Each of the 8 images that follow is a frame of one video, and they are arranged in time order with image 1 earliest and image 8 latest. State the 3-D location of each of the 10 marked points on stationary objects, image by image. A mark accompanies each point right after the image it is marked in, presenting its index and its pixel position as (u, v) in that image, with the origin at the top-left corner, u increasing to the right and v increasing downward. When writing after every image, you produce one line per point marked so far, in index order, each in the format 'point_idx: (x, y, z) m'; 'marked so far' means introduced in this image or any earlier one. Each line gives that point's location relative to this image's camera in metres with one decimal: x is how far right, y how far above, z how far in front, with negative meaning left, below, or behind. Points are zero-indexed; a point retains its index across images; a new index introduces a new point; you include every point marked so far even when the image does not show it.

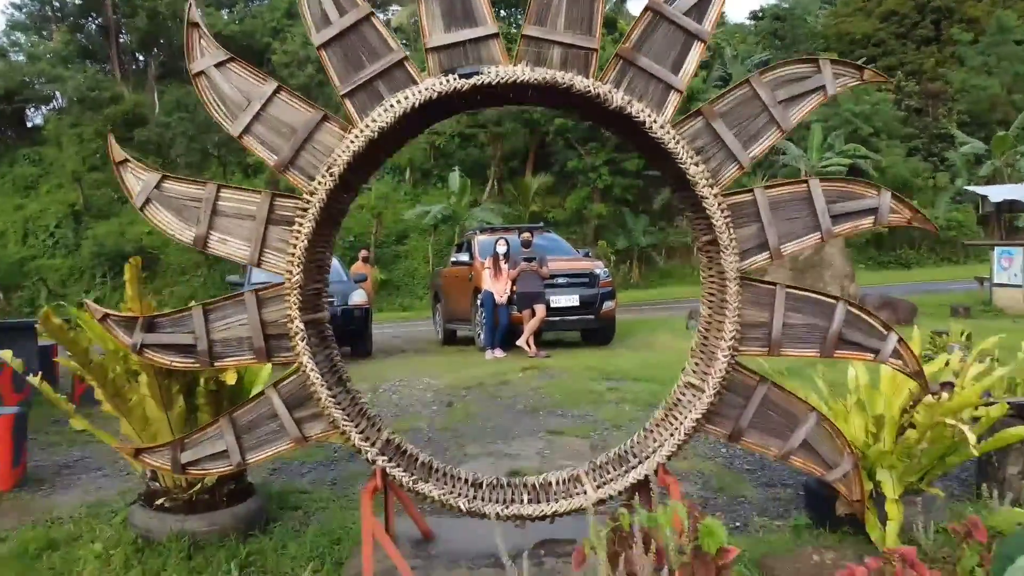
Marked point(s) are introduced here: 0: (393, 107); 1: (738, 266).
0: (-0.2, +0.3, +2.0) m
1: (+0.3, 0.0, +2.0) m
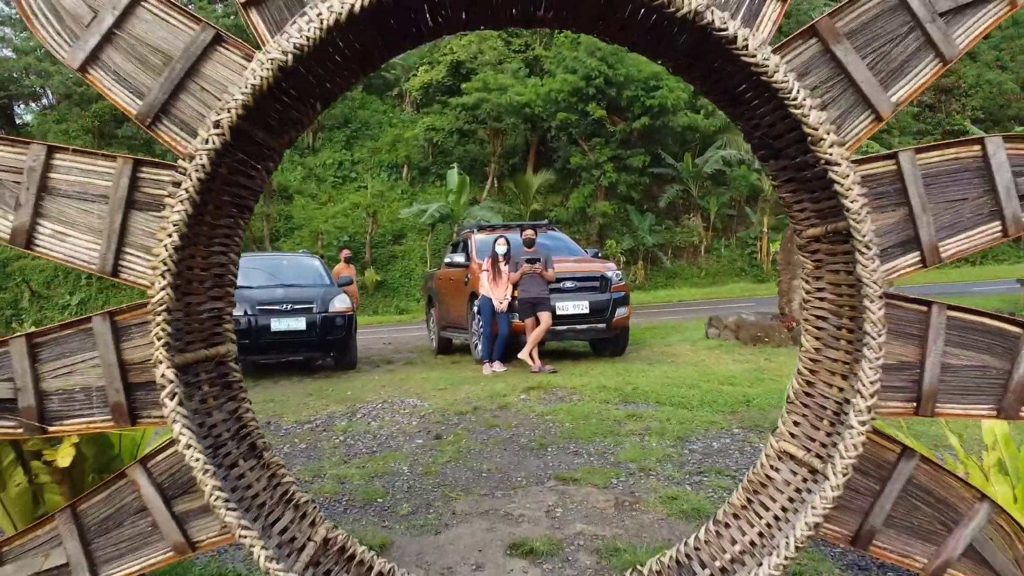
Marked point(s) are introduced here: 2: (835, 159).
0: (-0.2, +0.2, +1.2) m
1: (+0.3, 0.0, +1.3) m
2: (+0.3, +0.1, +1.2) m
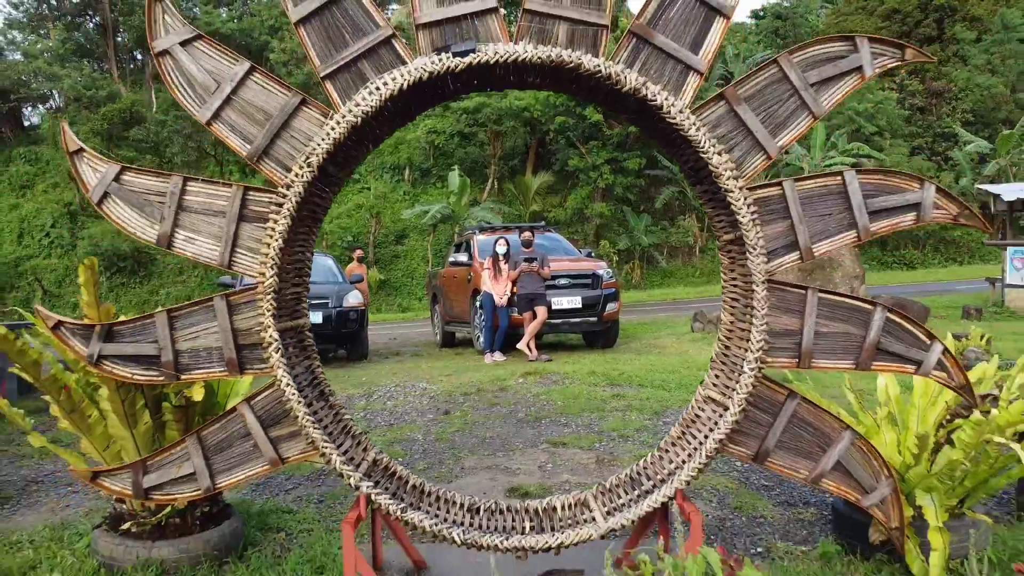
0: (-0.2, +0.3, +1.8) m
1: (+0.3, 0.0, +1.8) m
2: (+0.3, +0.1, +1.8) m
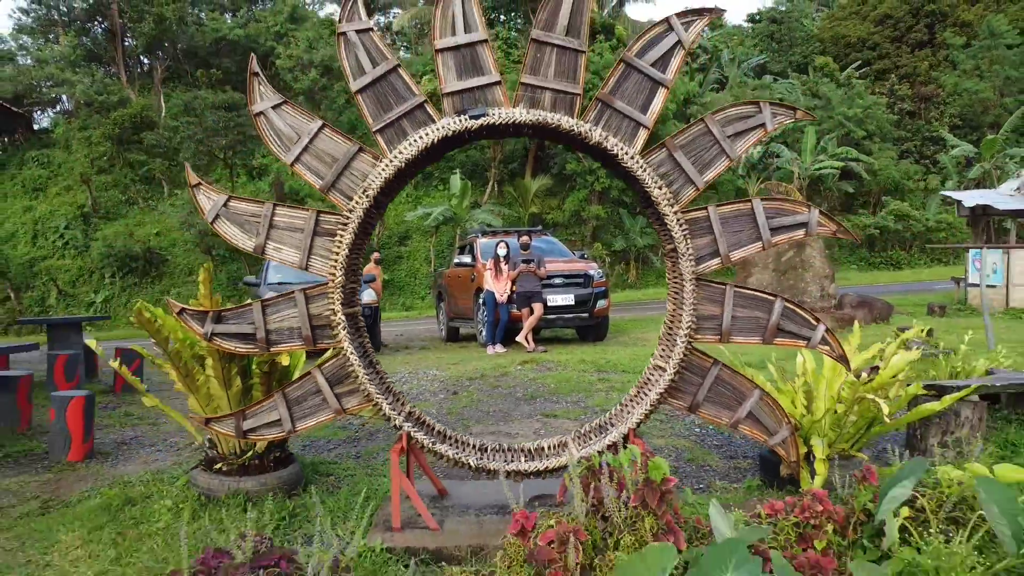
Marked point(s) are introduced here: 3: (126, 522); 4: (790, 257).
0: (-0.2, +0.3, +2.4) m
1: (+0.3, 0.0, +2.5) m
2: (+0.3, +0.1, +2.5) m
3: (-0.8, -0.5, +2.7) m
4: (+1.7, +0.2, +8.0) m
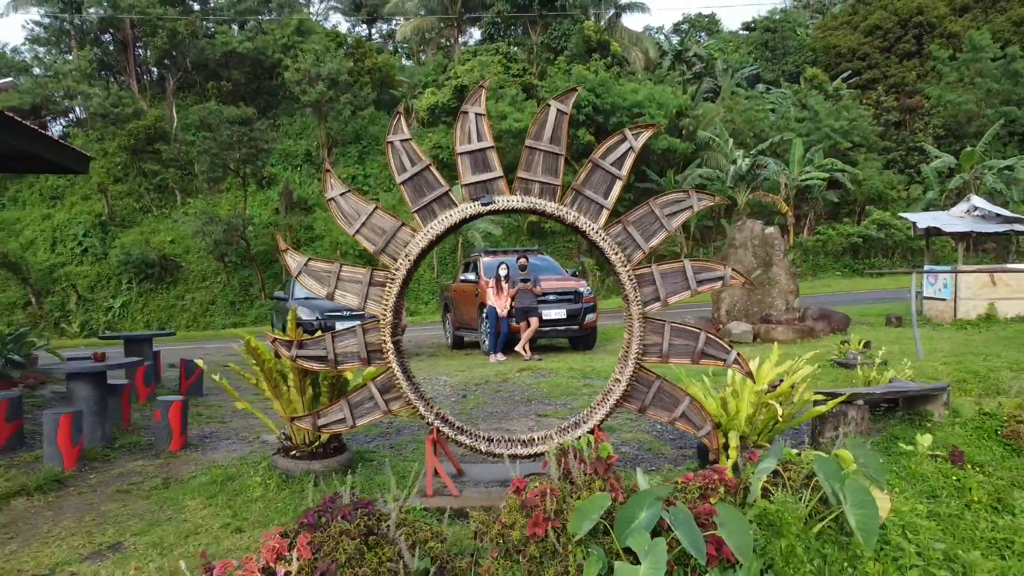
0: (-0.2, +0.2, +3.4) m
1: (+0.3, -0.1, +3.5) m
2: (+0.3, 0.0, +3.5) m
3: (-0.8, -0.6, +3.7) m
4: (+1.7, +0.1, +9.0) m
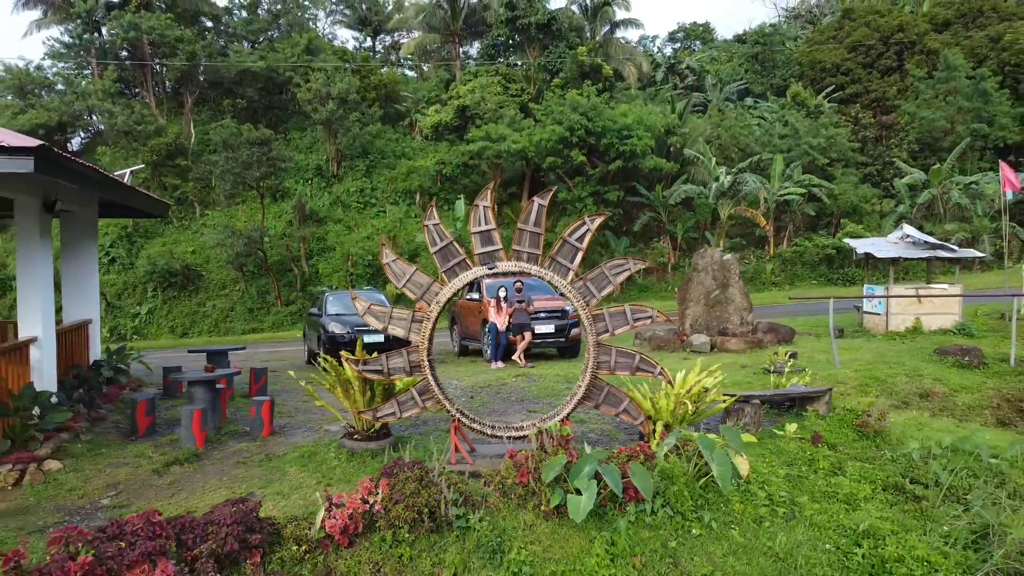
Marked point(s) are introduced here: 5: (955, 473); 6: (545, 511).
0: (-0.2, 0.0, +5.1) m
1: (+0.3, -0.2, +5.2) m
2: (+0.3, -0.1, +5.1) m
3: (-0.8, -0.7, +5.3) m
4: (+1.6, 0.0, +10.6) m
5: (+1.7, -0.7, +5.1) m
6: (+0.1, -0.7, +4.3) m
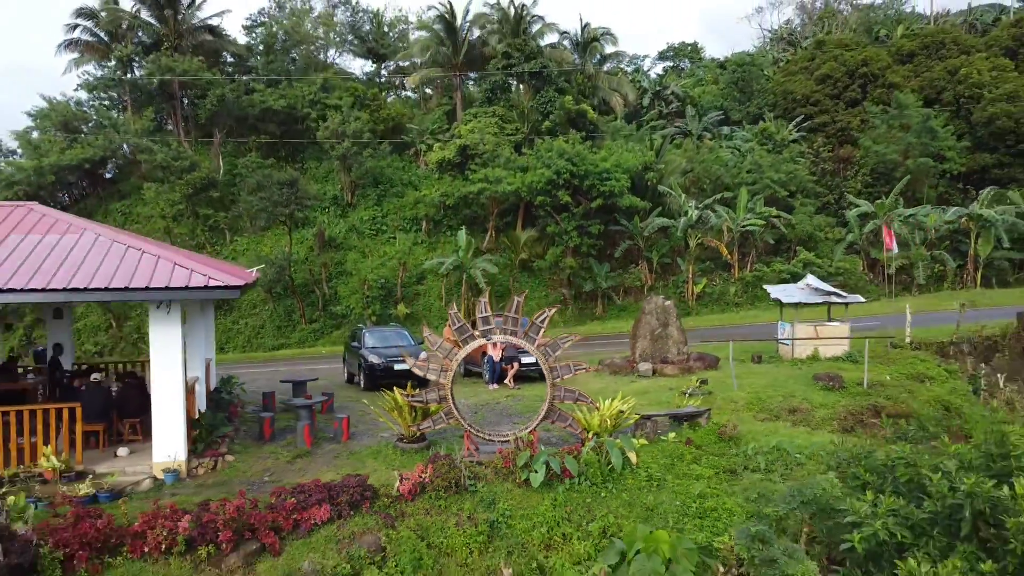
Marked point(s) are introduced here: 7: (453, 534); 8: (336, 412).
0: (-0.3, -0.4, +8.5) m
1: (+0.3, -0.6, +8.6) m
2: (+0.2, -0.5, +8.5) m
3: (-0.9, -1.1, +8.7) m
4: (+1.6, -0.5, +14.0) m
5: (+1.6, -1.1, +8.5) m
6: (0.0, -1.1, +7.7) m
7: (-0.3, -1.3, +6.9) m
8: (-1.4, -1.0, +10.7) m
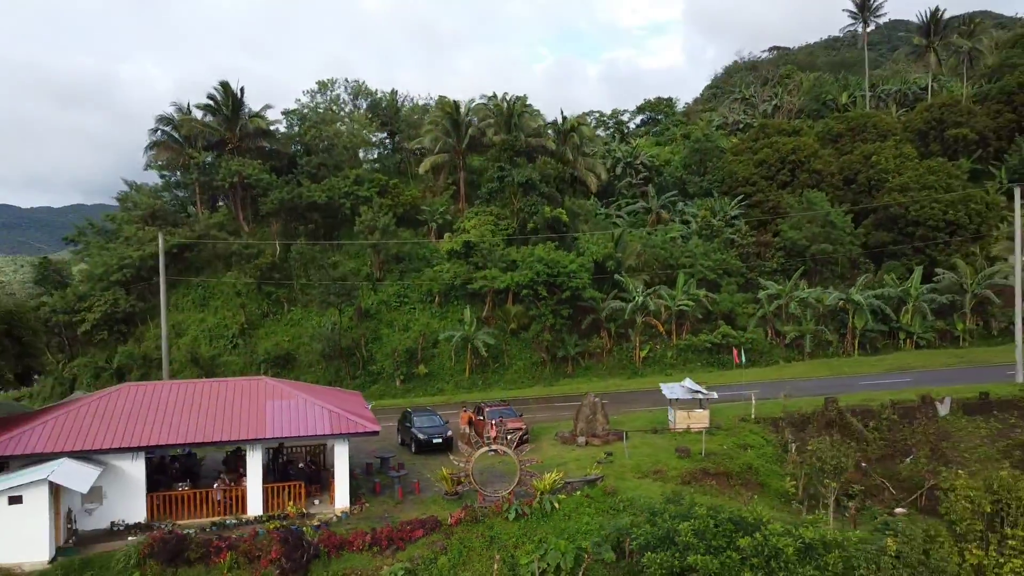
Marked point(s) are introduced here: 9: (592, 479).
0: (-0.4, -2.2, +17.7) m
1: (+0.1, -2.4, +17.8) m
2: (0.0, -2.3, +17.7) m
3: (-1.0, -2.9, +18.0) m
4: (+1.4, -2.3, +23.3) m
5: (+1.5, -2.9, +17.7) m
6: (-0.1, -2.9, +16.9) m
7: (-0.5, -3.1, +16.2) m
8: (-1.6, -2.8, +19.9) m
9: (+1.2, -2.7, +18.9) m
